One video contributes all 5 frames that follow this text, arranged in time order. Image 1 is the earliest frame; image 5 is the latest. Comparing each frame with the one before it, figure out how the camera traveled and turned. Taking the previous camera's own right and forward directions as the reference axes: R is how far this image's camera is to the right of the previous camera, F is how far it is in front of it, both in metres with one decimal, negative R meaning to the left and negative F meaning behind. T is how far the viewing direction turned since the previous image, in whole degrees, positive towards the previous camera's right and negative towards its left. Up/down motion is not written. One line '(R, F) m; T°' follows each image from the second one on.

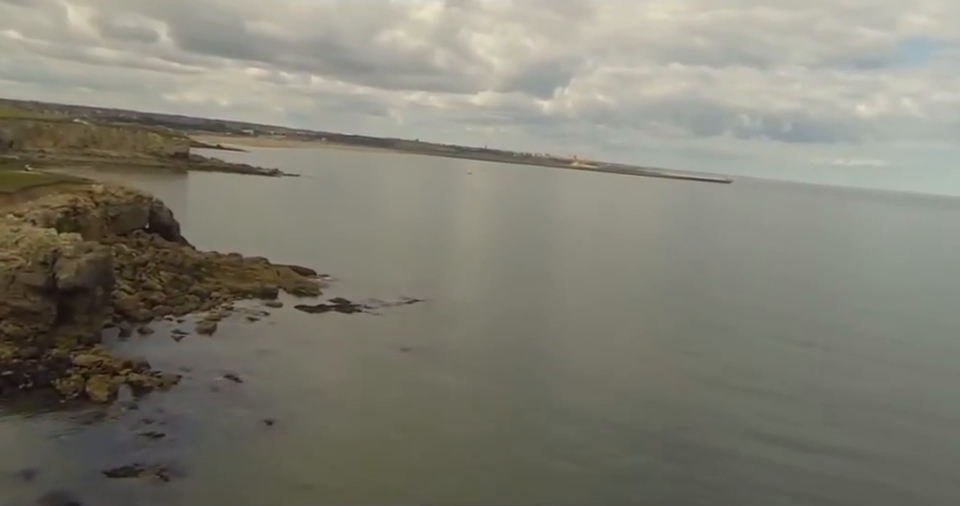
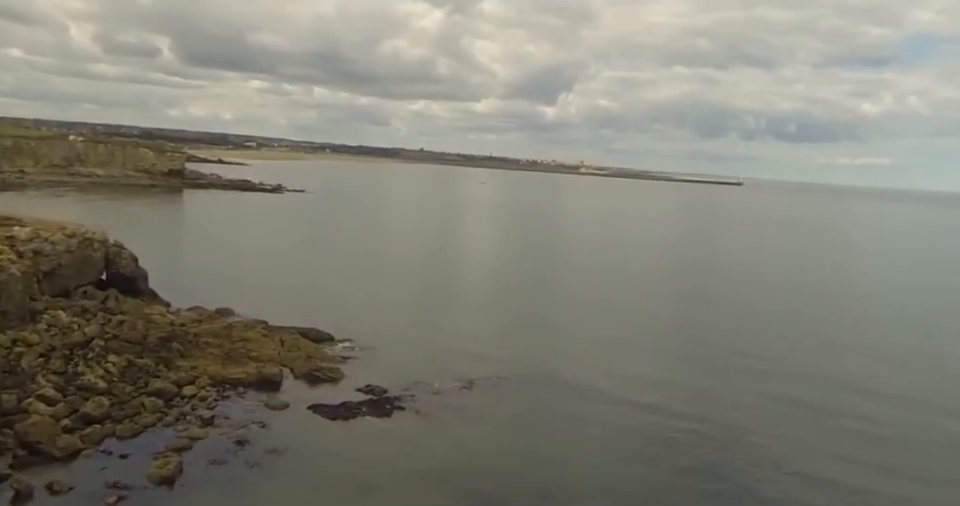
(-2.2, +8.6) m; 0°
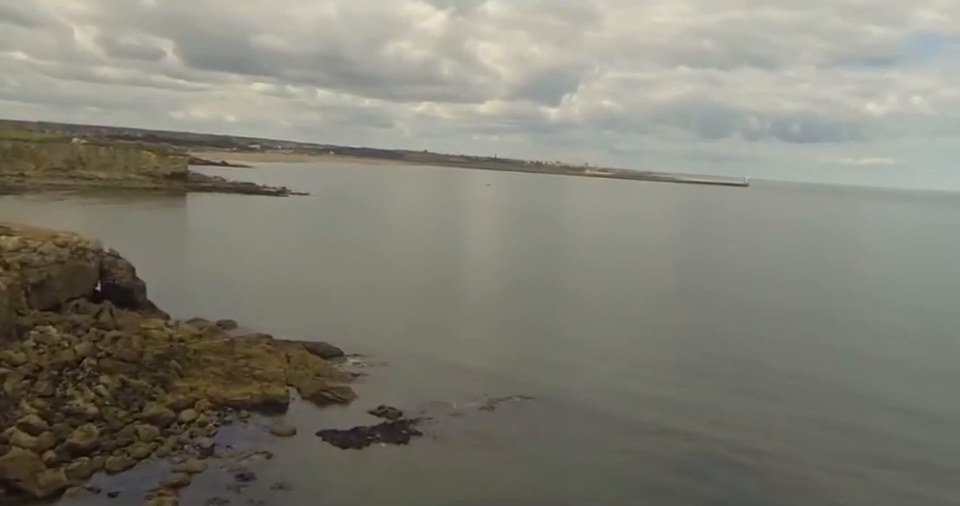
(-0.4, +1.5) m; 0°
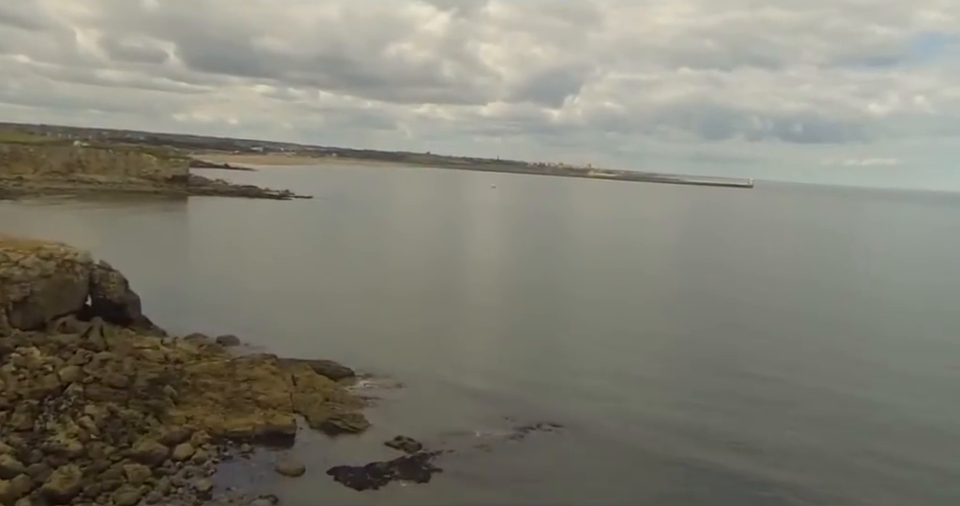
(-0.5, +1.7) m; 0°
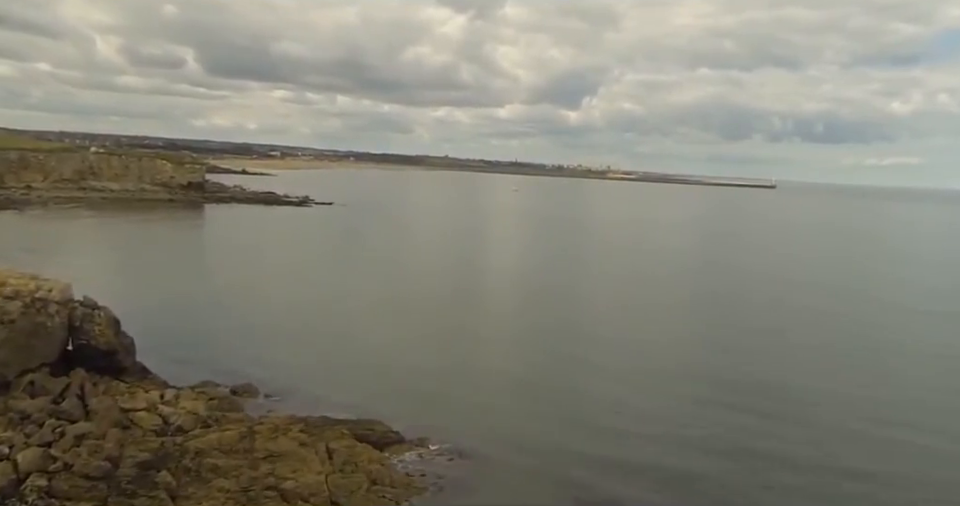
(-1.4, +4.4) m; -1°
